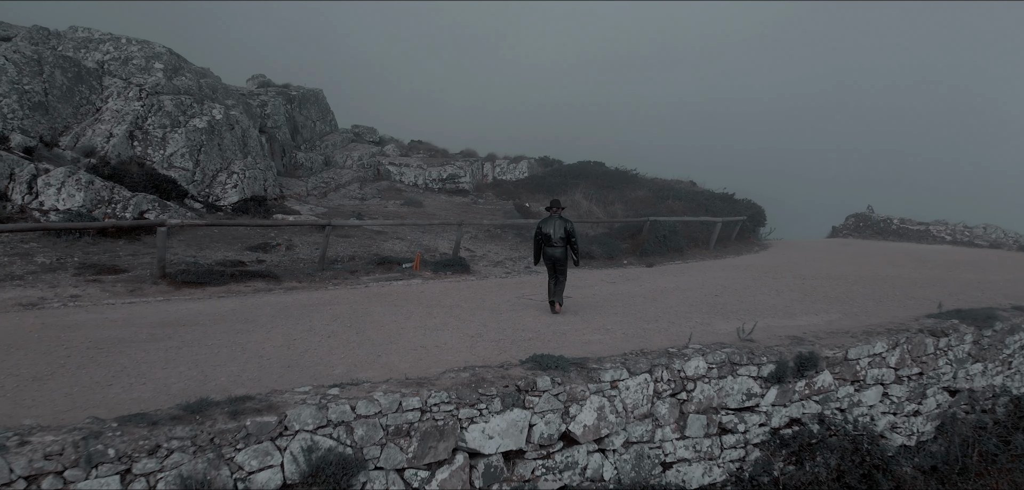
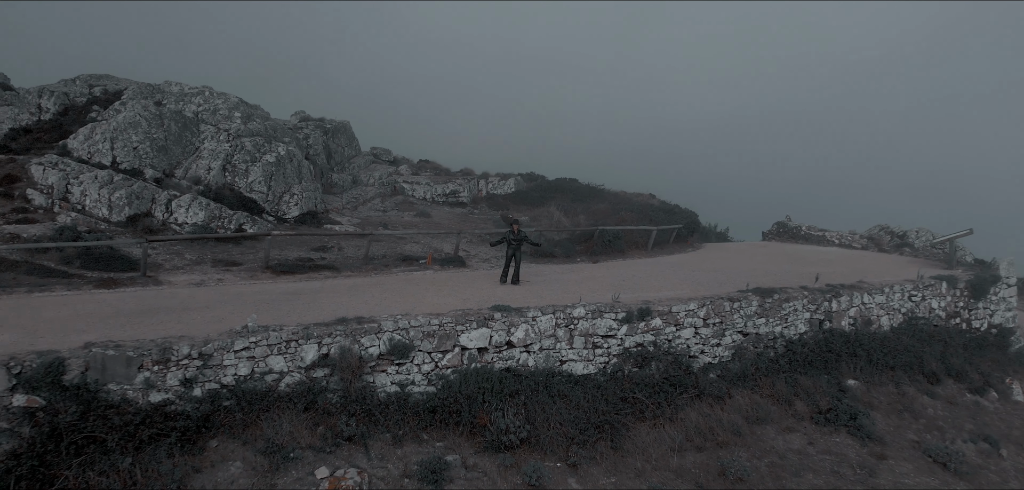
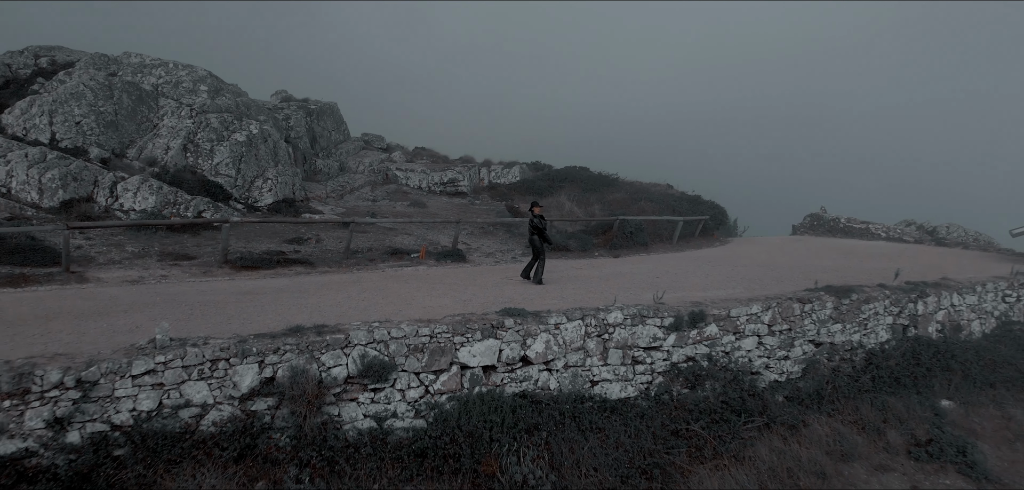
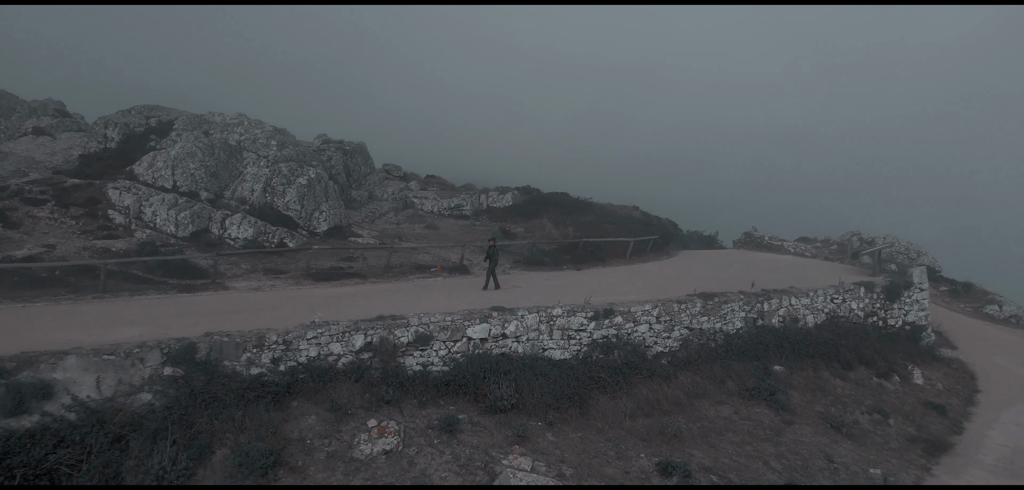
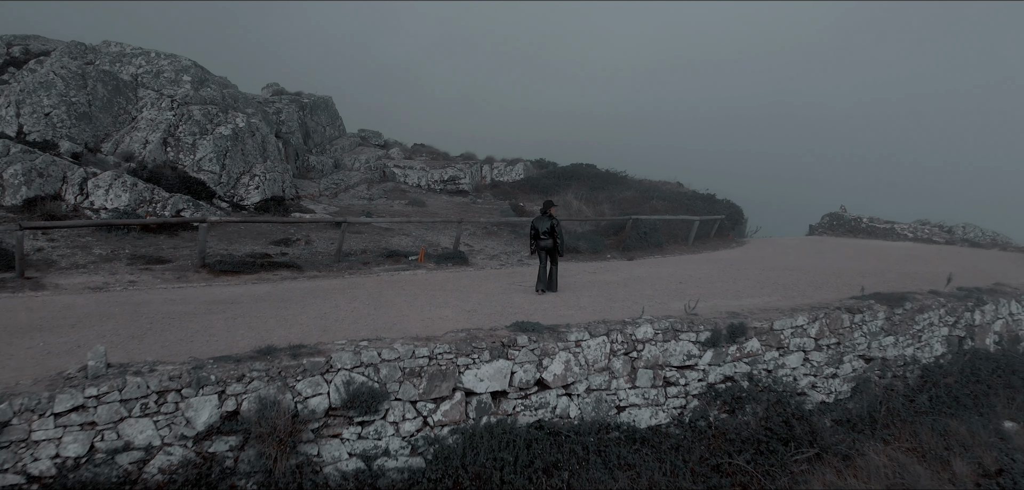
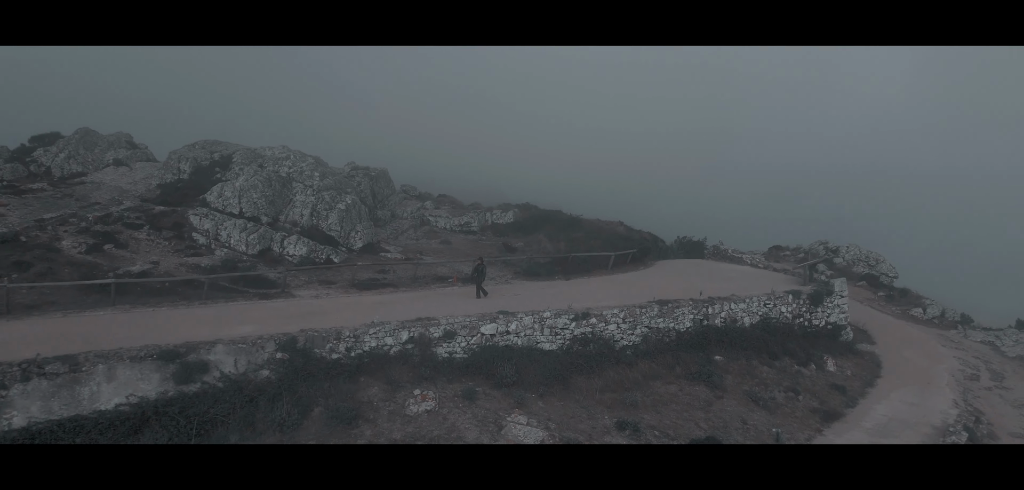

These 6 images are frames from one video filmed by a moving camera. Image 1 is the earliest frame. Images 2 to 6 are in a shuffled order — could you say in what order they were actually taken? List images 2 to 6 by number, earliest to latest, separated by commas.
5, 3, 2, 4, 6
